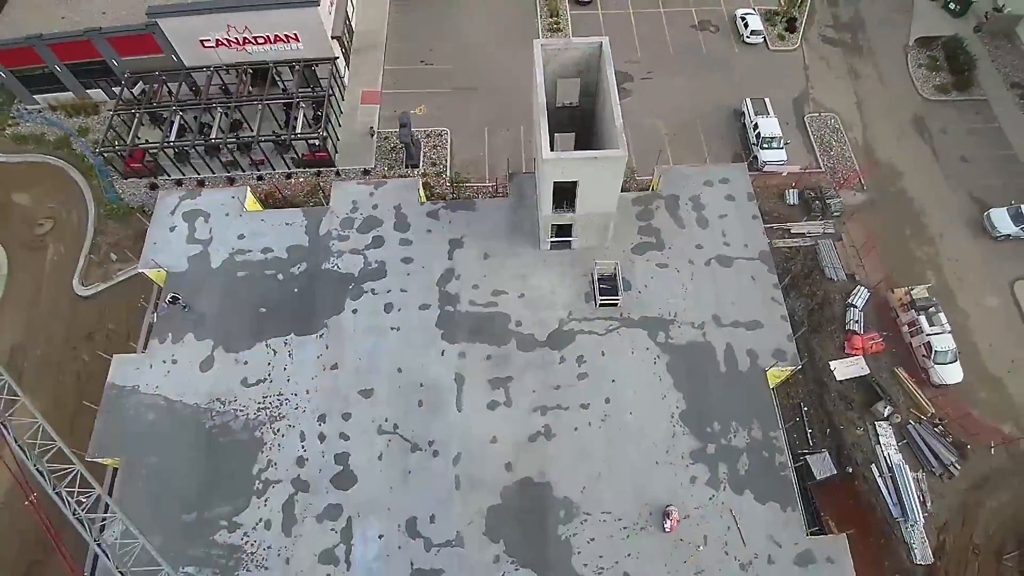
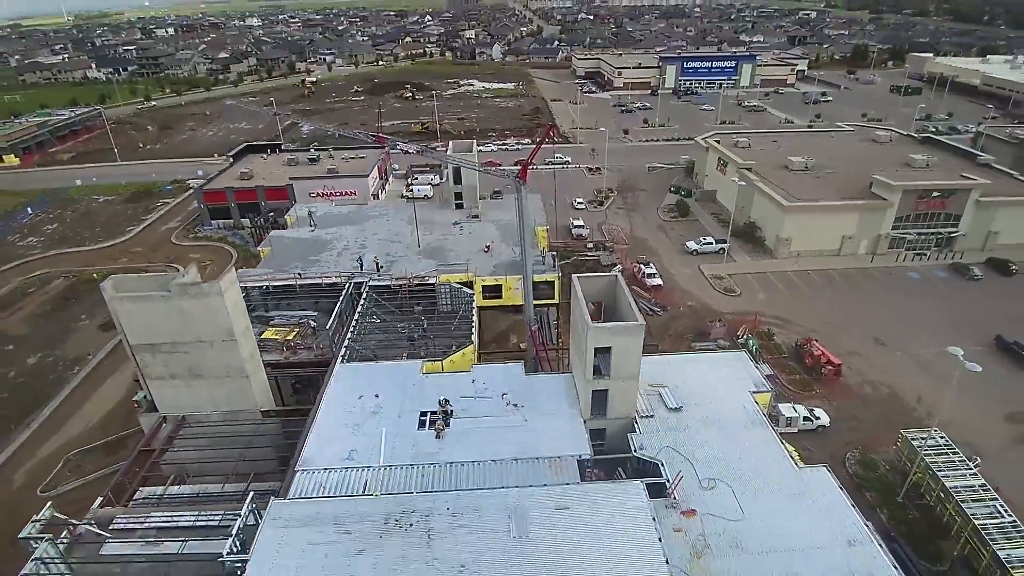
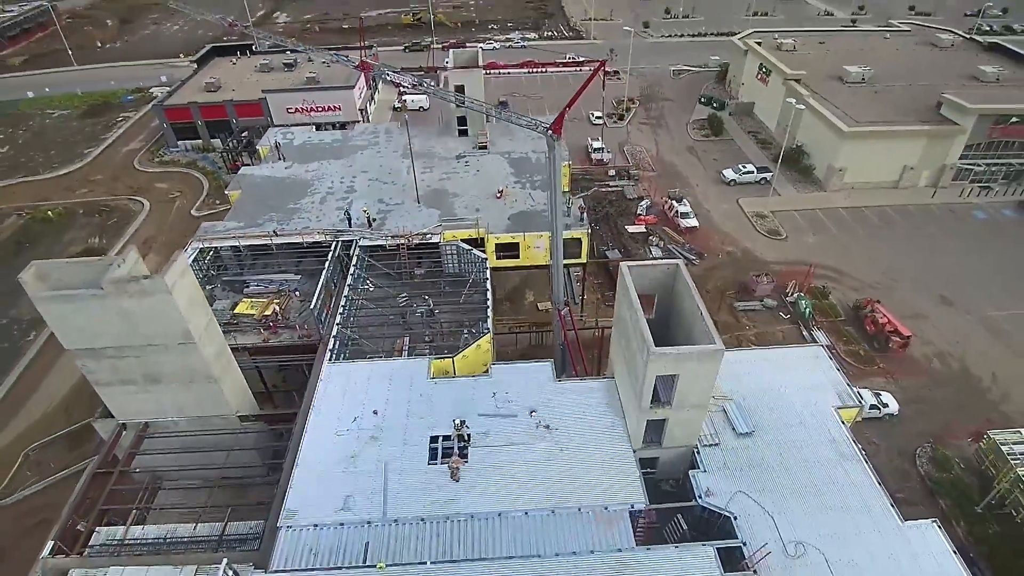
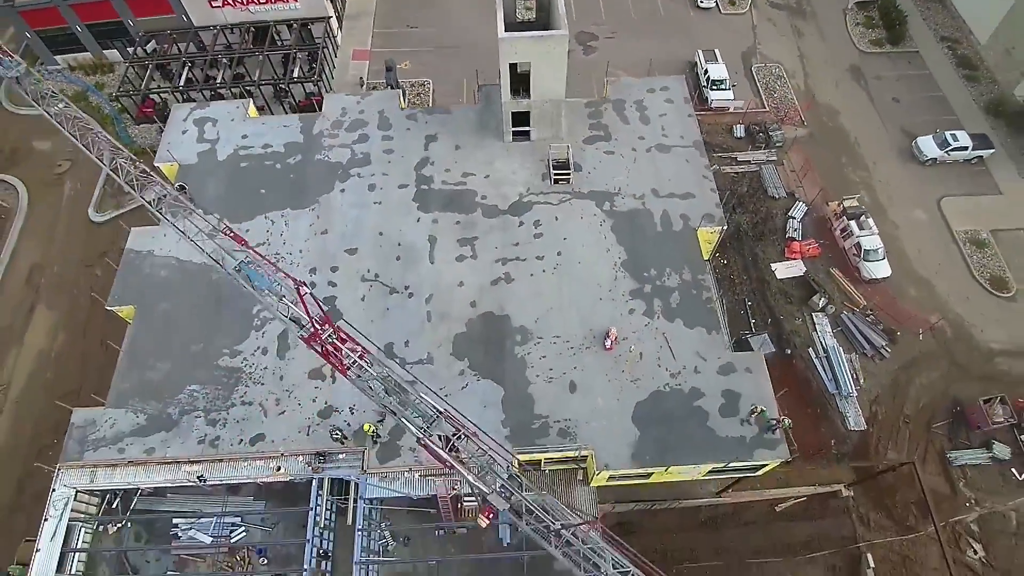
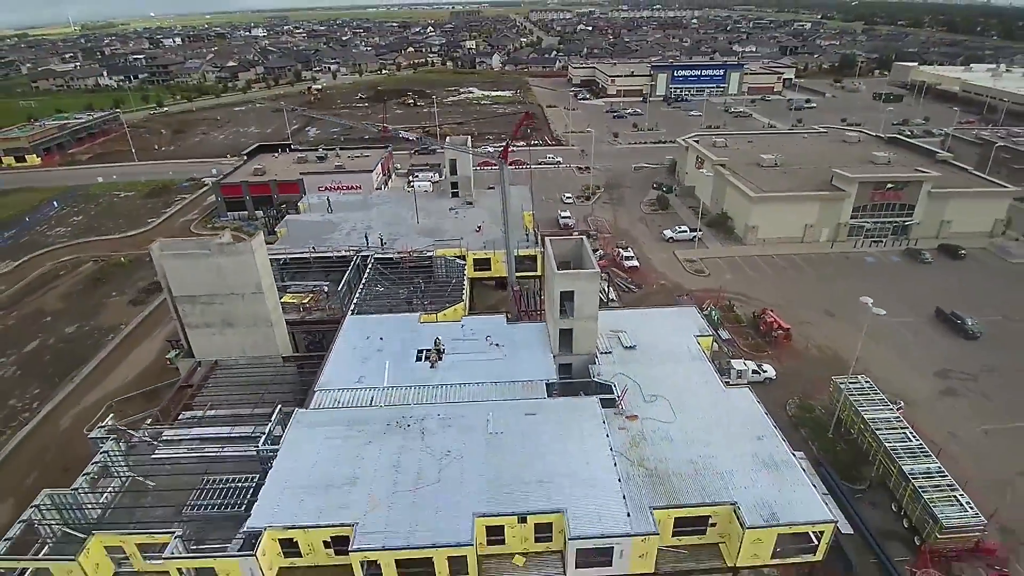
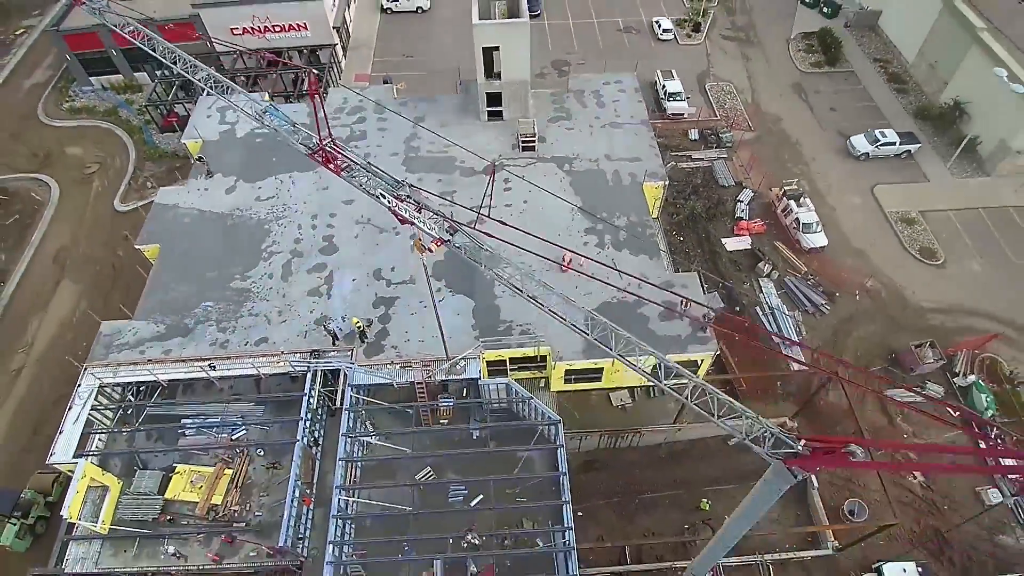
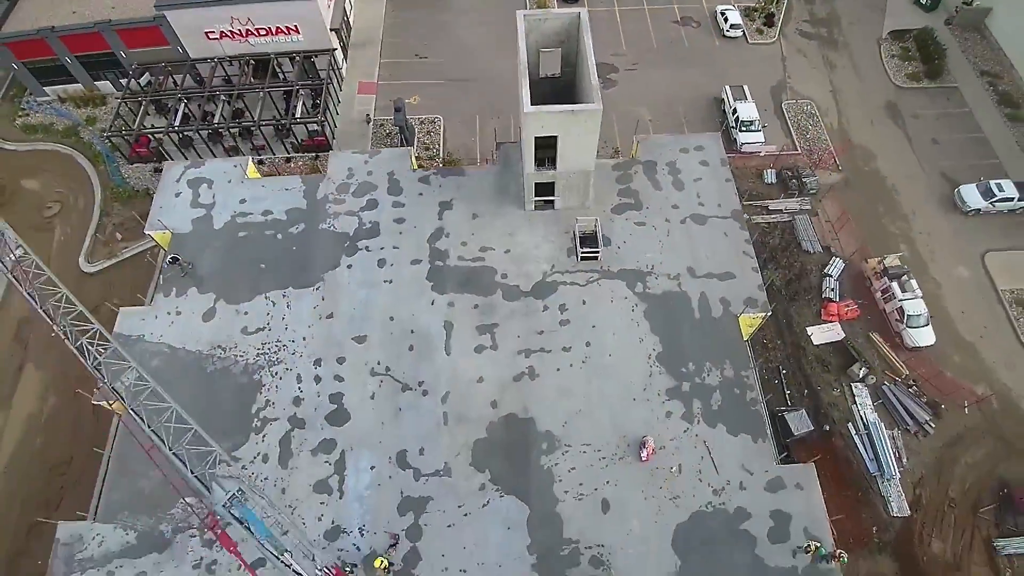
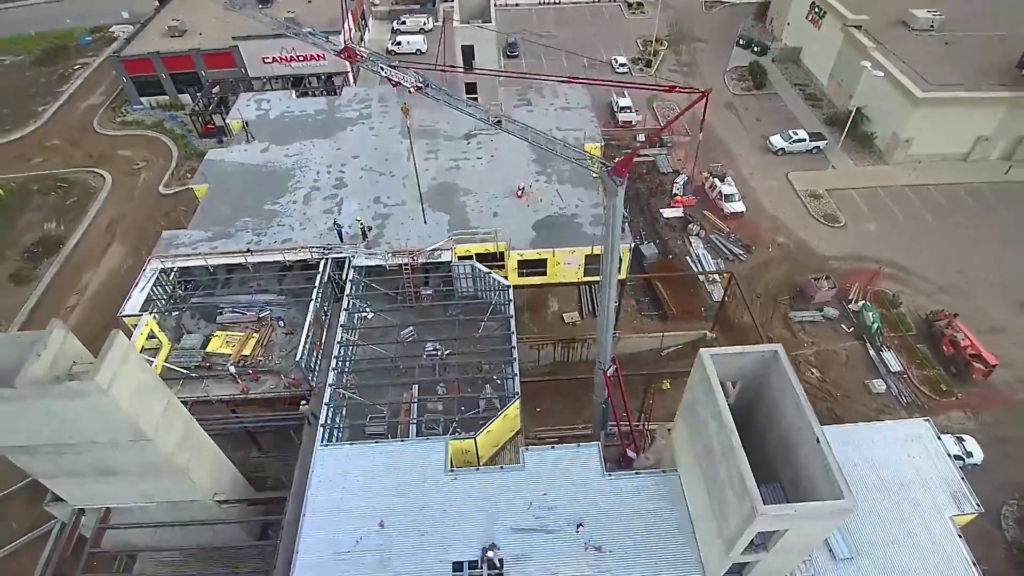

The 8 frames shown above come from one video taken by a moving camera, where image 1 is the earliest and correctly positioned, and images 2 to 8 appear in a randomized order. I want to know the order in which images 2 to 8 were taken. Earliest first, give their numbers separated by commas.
7, 4, 6, 8, 3, 2, 5
